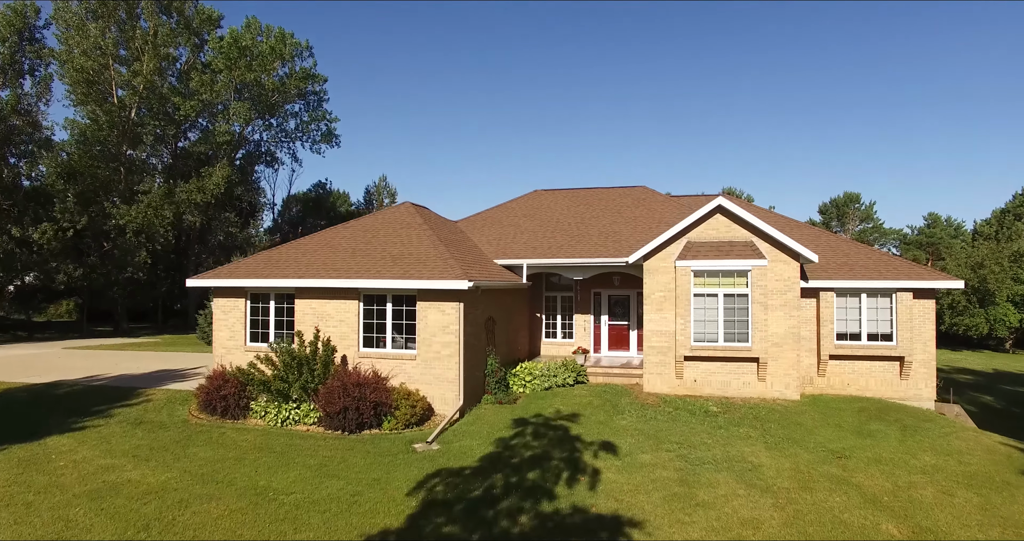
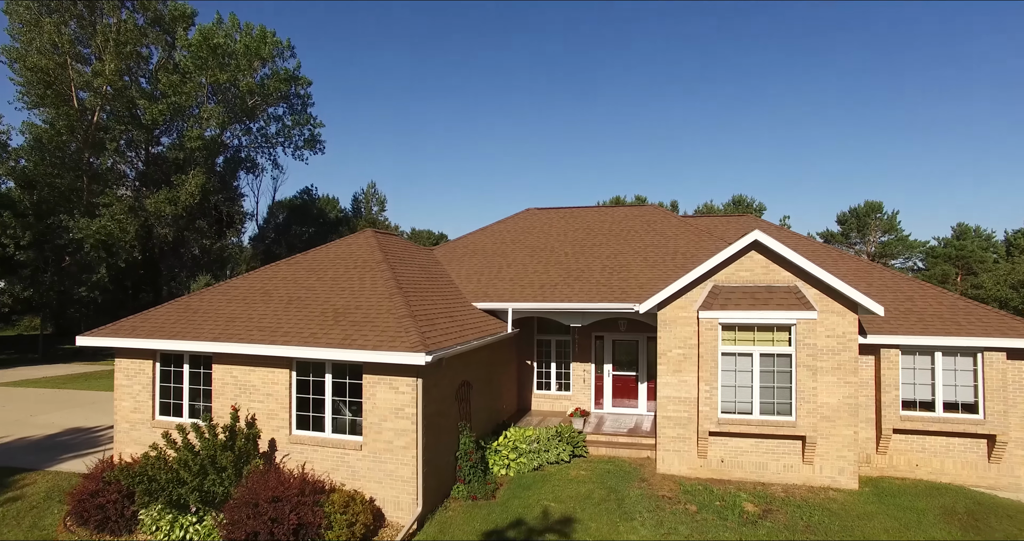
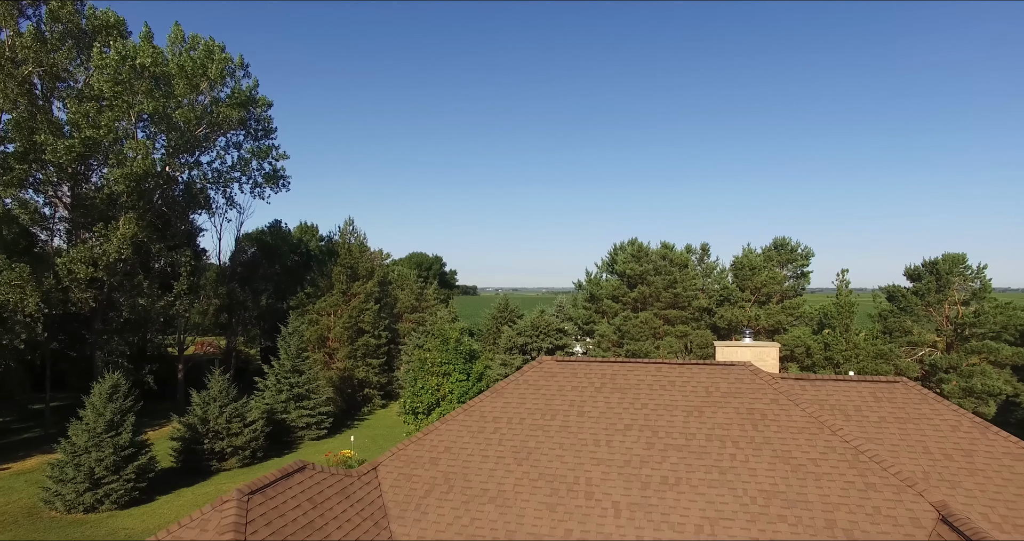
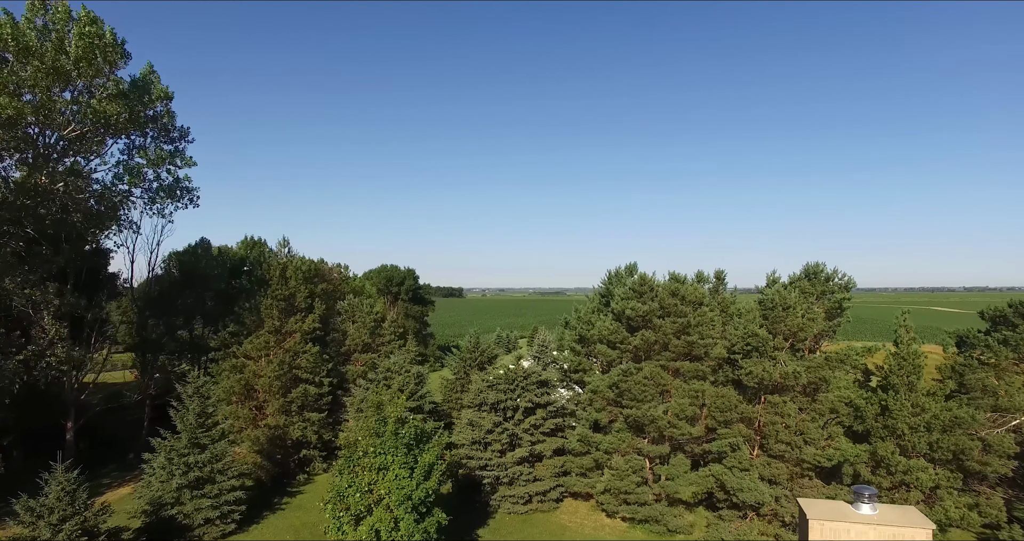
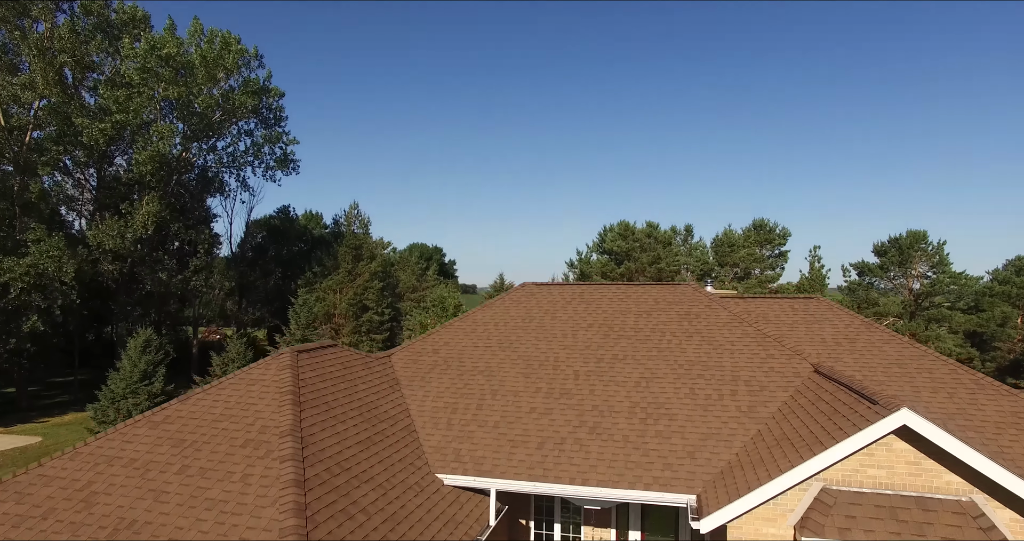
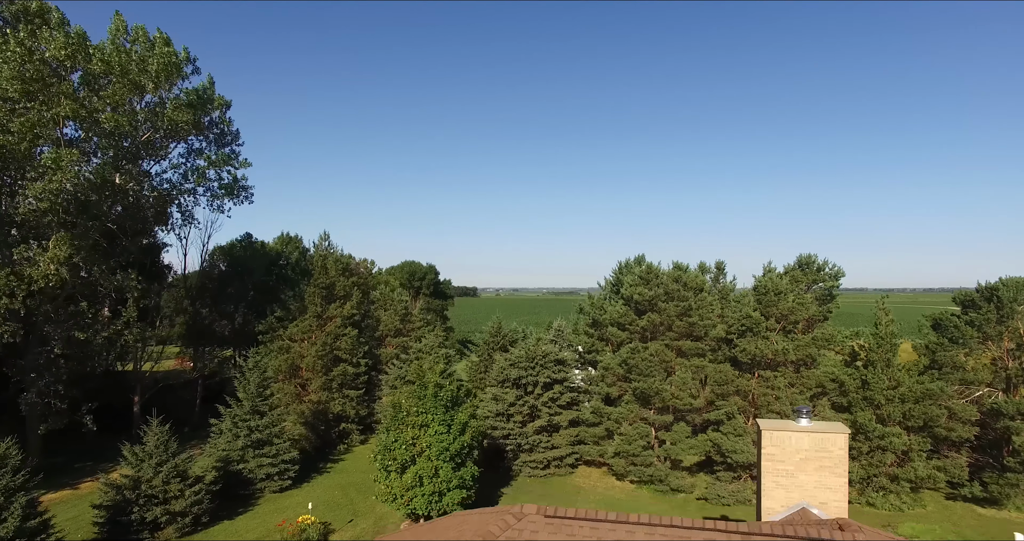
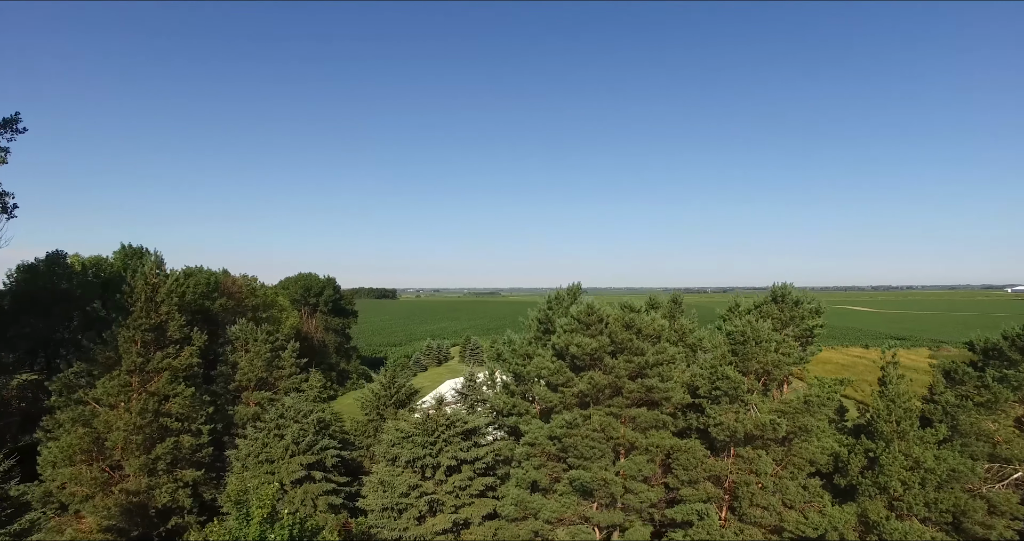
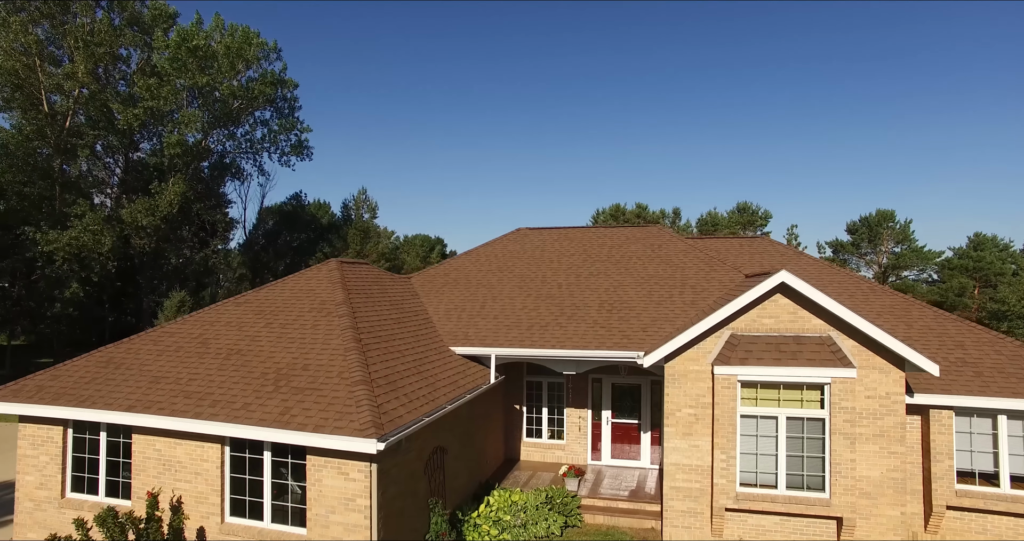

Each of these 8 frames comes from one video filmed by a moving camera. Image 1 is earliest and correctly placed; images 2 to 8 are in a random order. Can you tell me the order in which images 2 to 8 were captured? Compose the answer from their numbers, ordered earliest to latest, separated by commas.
2, 8, 5, 3, 6, 4, 7
